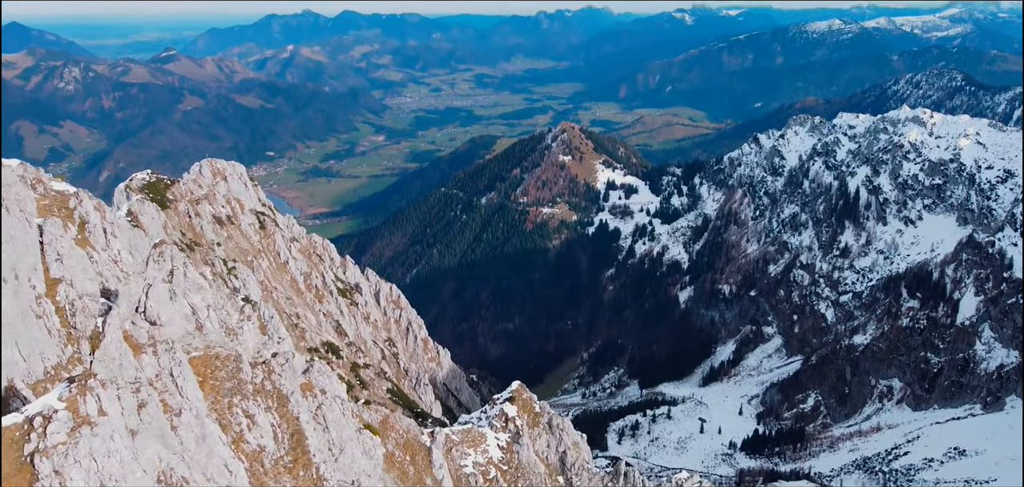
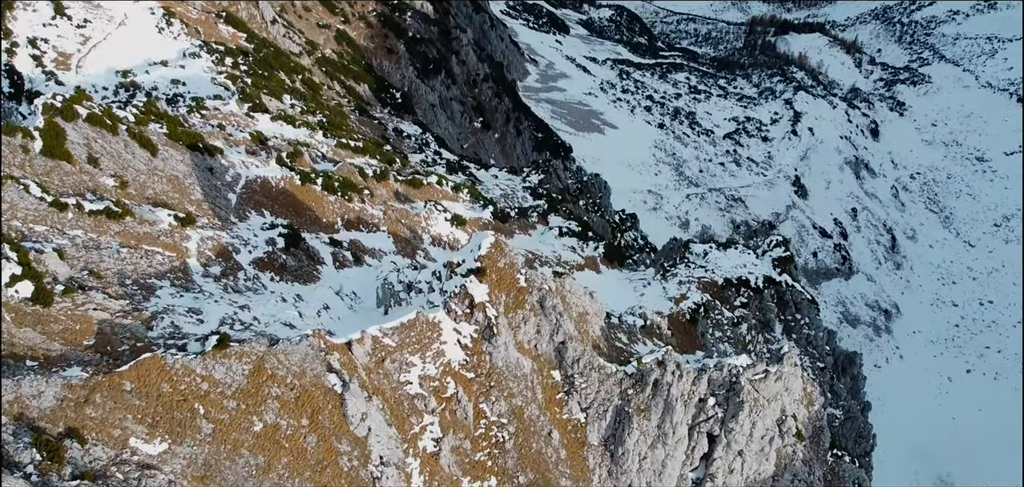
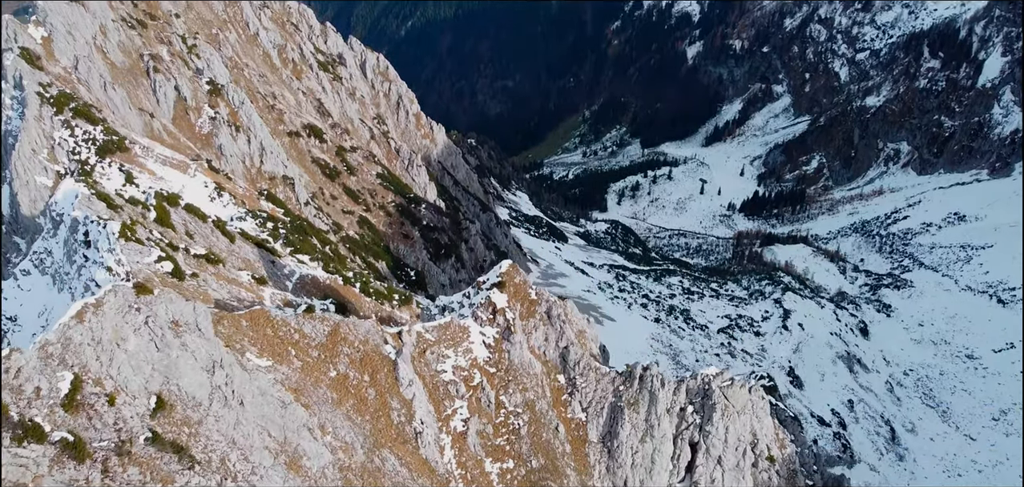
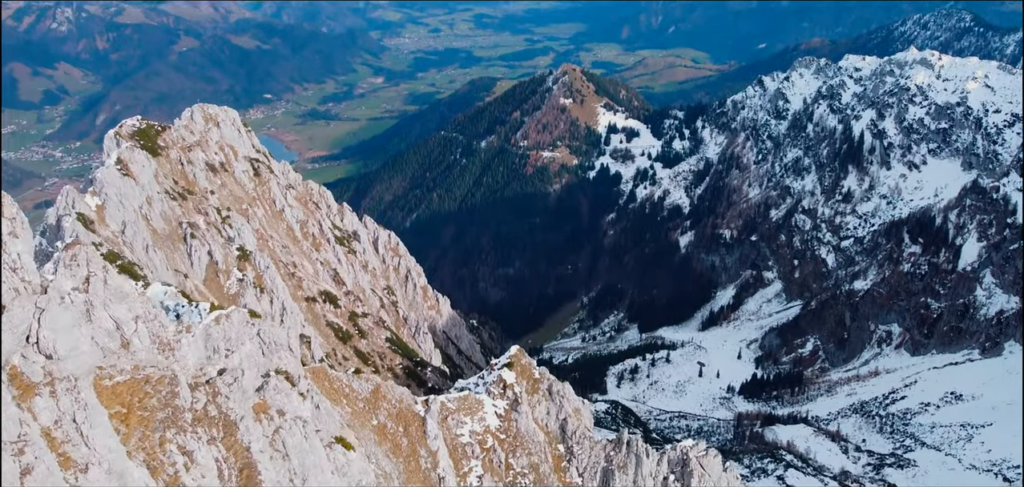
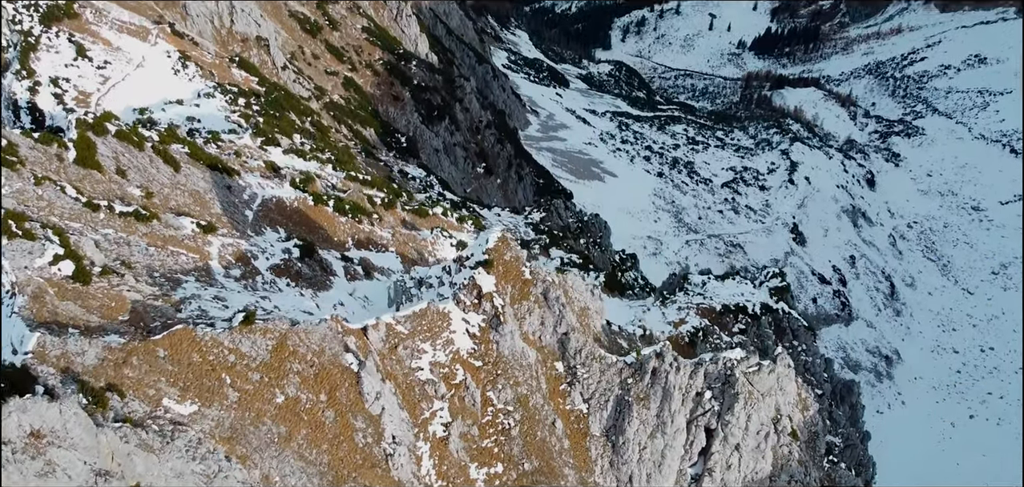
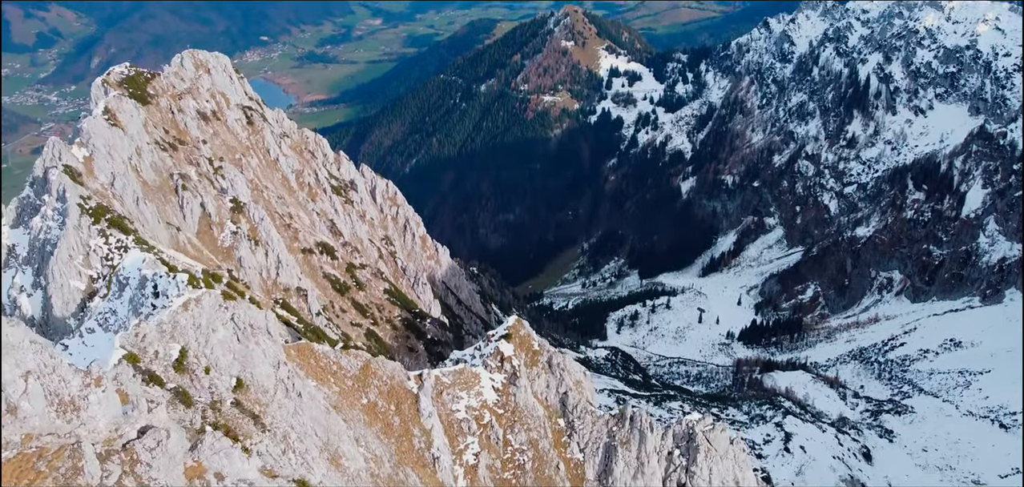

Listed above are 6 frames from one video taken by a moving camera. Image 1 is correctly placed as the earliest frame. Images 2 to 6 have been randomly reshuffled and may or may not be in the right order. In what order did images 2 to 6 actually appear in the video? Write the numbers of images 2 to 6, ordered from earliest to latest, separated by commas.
4, 6, 3, 5, 2
